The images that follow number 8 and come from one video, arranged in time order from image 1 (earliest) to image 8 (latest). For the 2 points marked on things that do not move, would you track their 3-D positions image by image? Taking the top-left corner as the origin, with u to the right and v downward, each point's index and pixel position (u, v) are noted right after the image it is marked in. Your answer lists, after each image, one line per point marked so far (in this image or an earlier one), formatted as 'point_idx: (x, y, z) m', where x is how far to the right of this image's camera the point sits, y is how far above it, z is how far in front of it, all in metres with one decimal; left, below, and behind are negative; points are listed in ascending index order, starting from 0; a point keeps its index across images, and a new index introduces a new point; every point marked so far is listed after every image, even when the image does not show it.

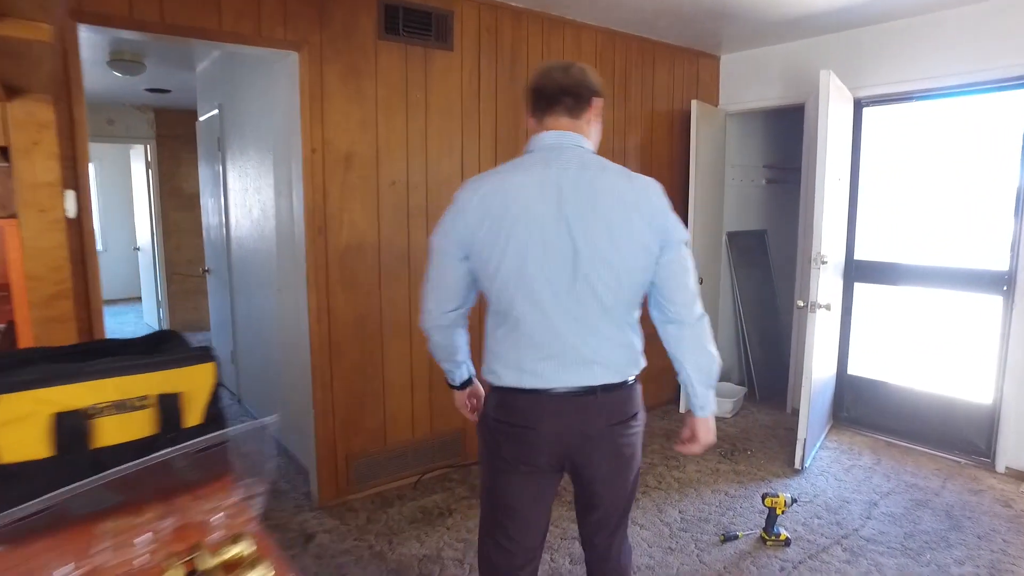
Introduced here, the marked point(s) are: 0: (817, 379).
0: (+1.4, -0.4, +2.7) m
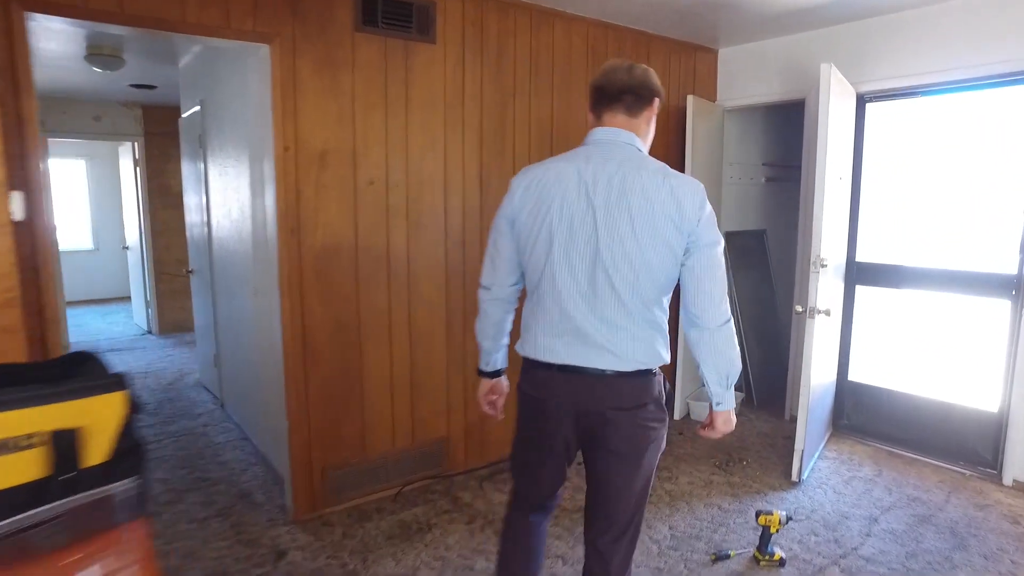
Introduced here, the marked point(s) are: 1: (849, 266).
0: (+1.3, -0.4, +2.6) m
1: (+1.7, +0.1, +3.1) m
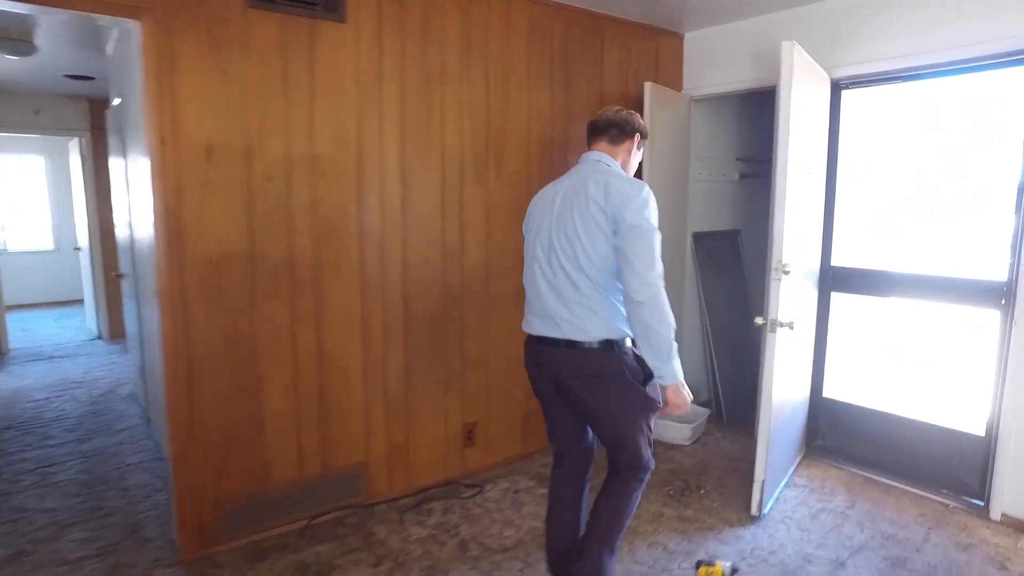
0: (+1.0, -0.5, +2.3) m
1: (+1.4, +0.1, +2.8) m
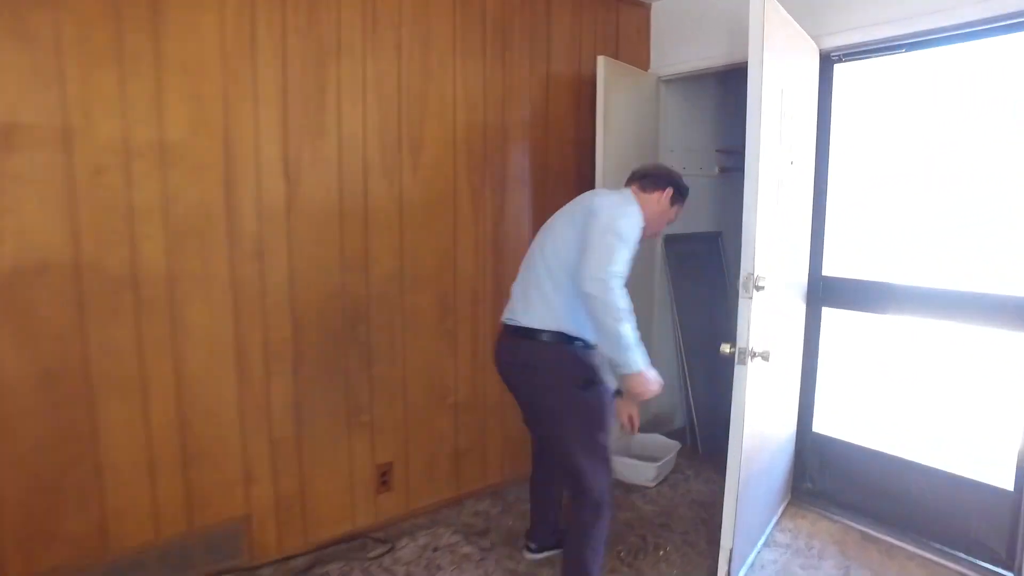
0: (+0.7, -0.5, +1.9) m
1: (+1.2, 0.0, +2.3) m
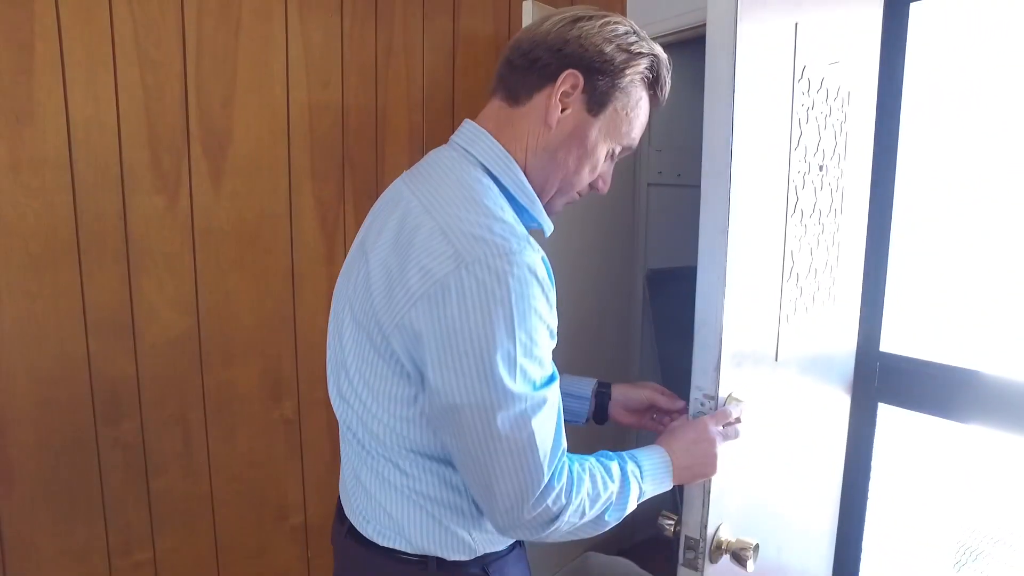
0: (+0.4, -0.7, +1.0) m
1: (+0.9, -0.2, +1.5) m
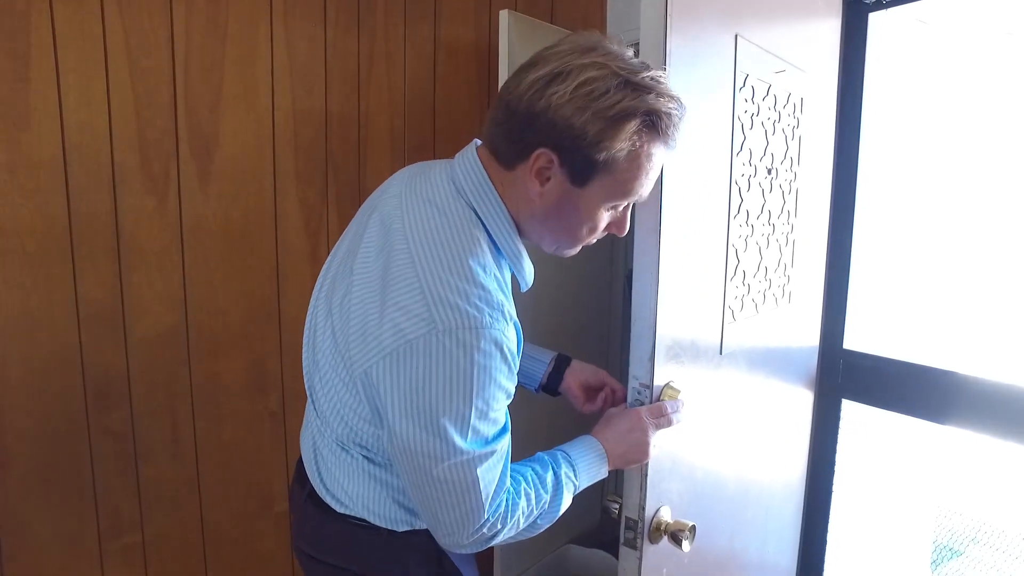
0: (+0.3, -0.7, +1.1) m
1: (+0.8, -0.2, +1.5) m
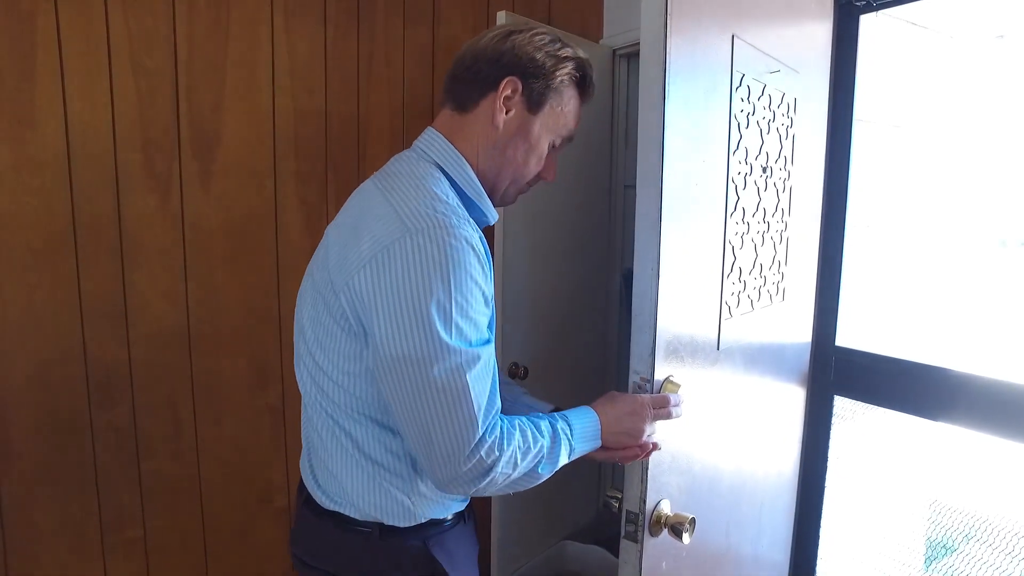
0: (+0.3, -0.7, +1.1) m
1: (+0.8, -0.2, +1.5) m
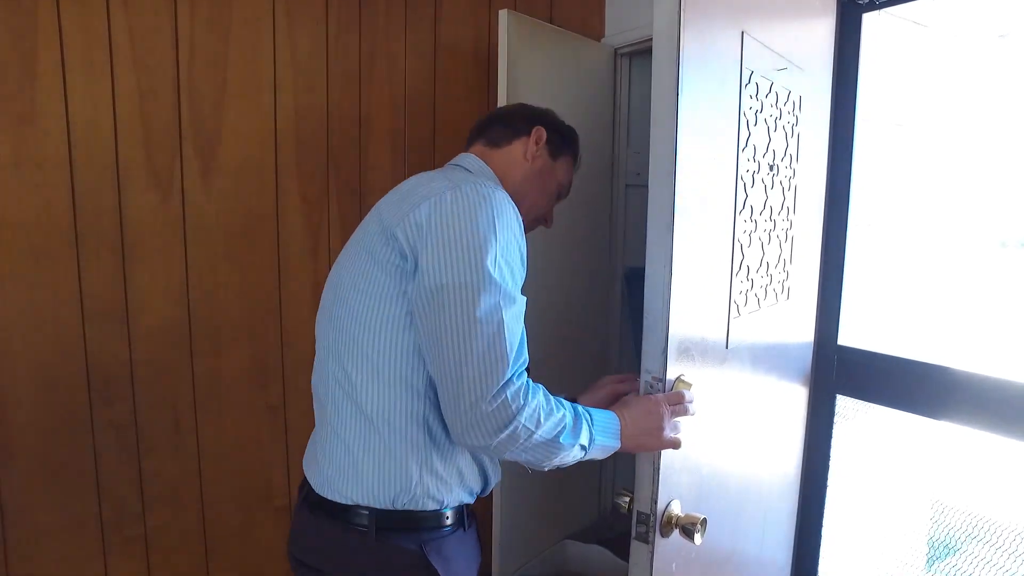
0: (+0.3, -0.7, +1.1) m
1: (+0.8, -0.2, +1.5) m
